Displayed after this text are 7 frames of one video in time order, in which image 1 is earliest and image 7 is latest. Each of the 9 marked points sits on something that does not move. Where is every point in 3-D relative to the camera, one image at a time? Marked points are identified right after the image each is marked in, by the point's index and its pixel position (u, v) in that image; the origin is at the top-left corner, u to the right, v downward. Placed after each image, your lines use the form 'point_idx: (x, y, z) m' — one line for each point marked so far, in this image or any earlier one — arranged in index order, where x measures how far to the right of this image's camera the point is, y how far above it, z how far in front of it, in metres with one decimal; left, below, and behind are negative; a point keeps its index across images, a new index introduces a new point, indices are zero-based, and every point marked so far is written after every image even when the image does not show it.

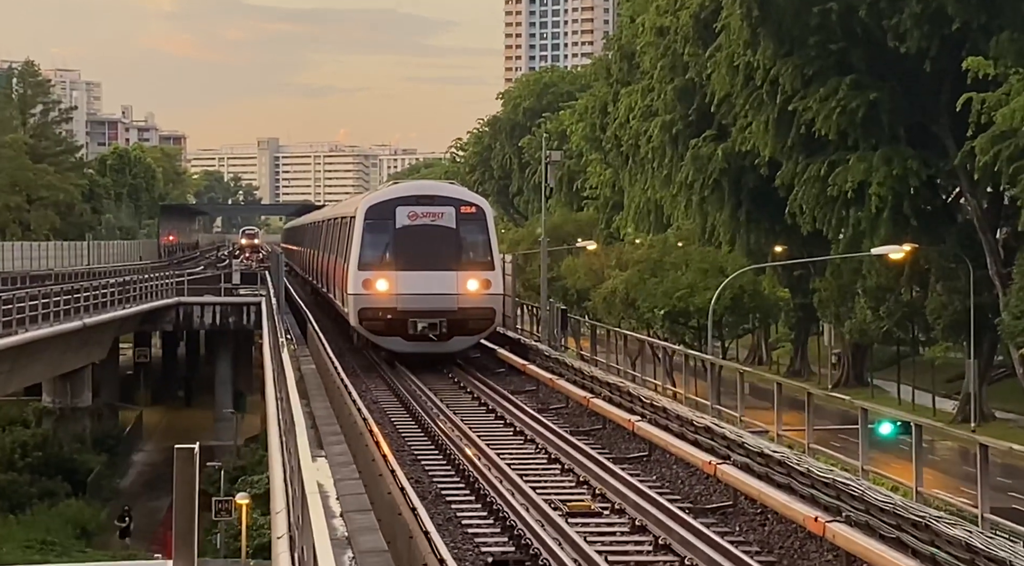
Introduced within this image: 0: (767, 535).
0: (+3.1, -3.0, +17.6) m
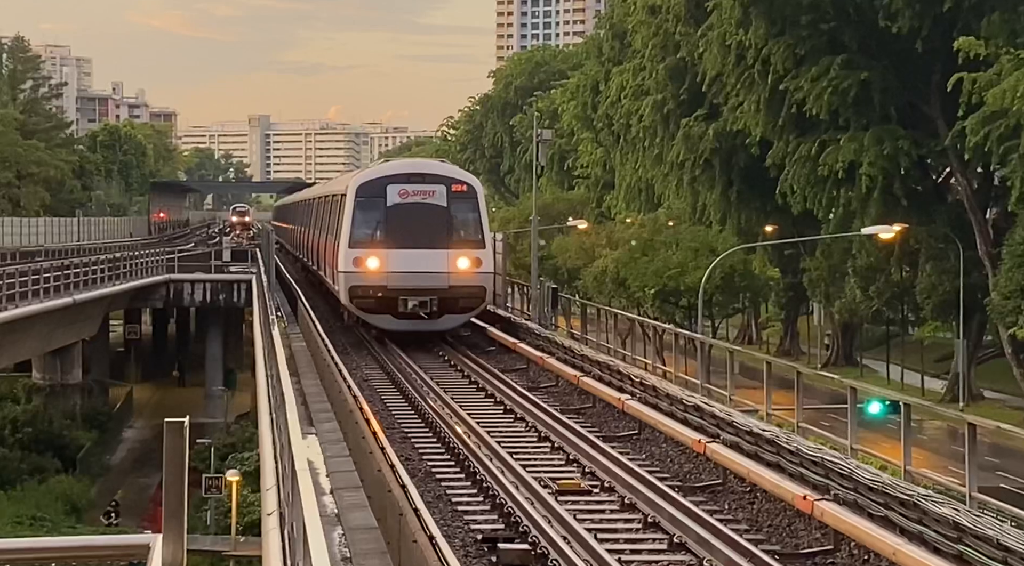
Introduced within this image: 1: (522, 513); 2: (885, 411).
0: (+2.9, -2.7, +17.7) m
1: (+0.1, -2.7, +17.4) m
2: (+4.3, -1.4, +16.8) m
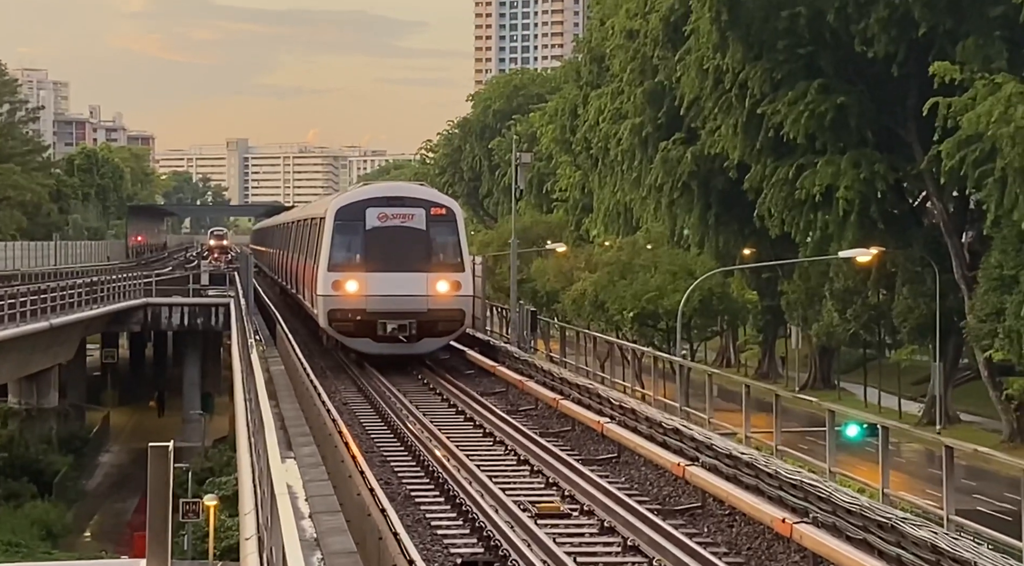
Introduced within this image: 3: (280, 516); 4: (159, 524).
0: (+2.7, -3.1, +17.7) m
1: (-0.1, -3.0, +17.4) m
2: (+4.1, -1.8, +16.9) m
3: (-1.6, -1.7, +10.1) m
4: (-2.3, -1.7, +9.8) m
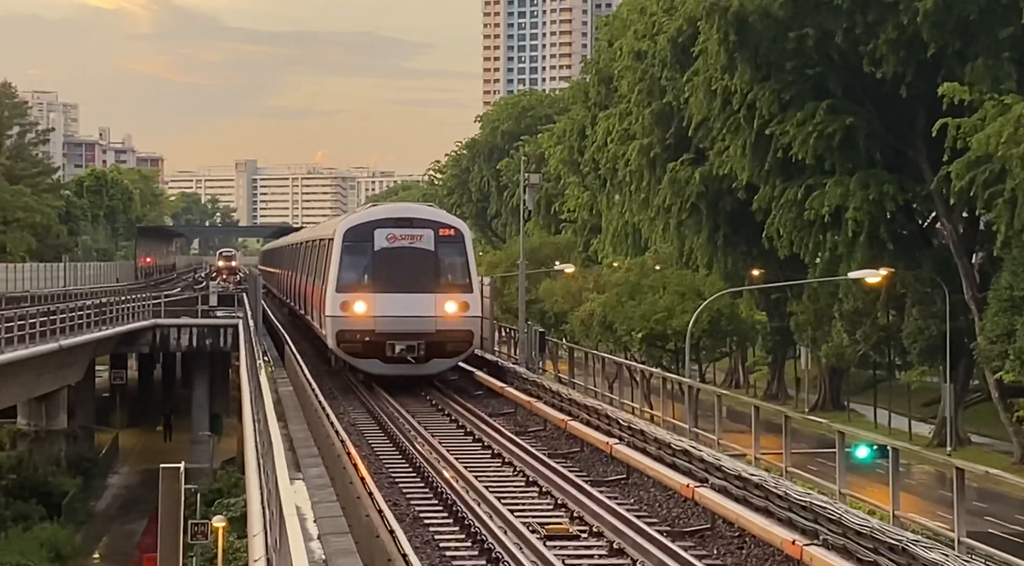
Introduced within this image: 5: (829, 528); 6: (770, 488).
0: (+2.8, -3.4, +17.7) m
1: (0.0, -3.3, +17.3) m
2: (+4.2, -2.0, +16.8) m
3: (-1.5, -1.9, +10.1) m
4: (-2.3, -1.9, +9.7) m
5: (+3.6, -2.8, +16.4) m
6: (+3.2, -2.6, +18.3) m
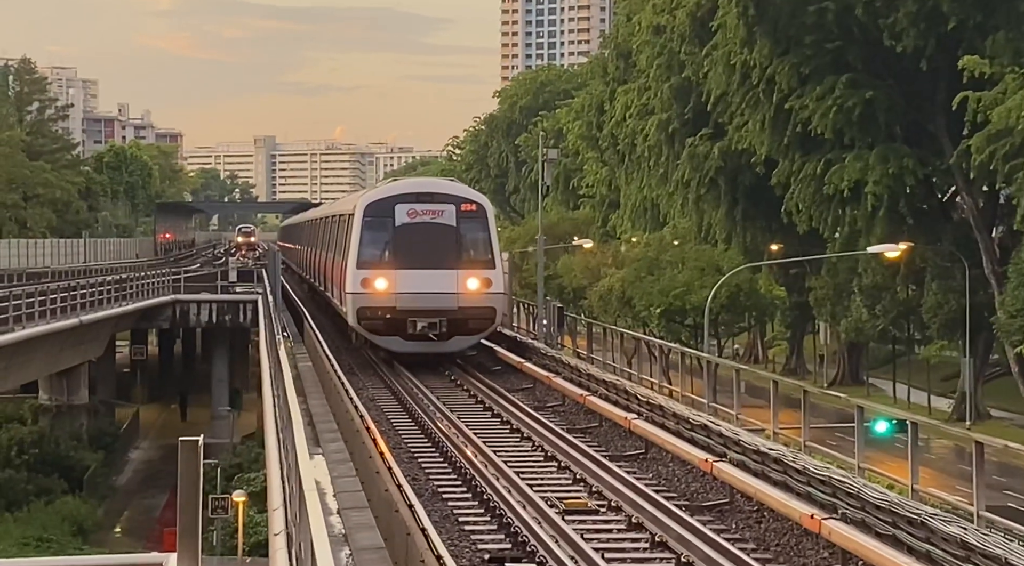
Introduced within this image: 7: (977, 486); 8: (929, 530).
0: (+3.1, -3.0, +17.7) m
1: (+0.2, -3.0, +17.4) m
2: (+4.4, -1.7, +16.8) m
3: (-1.4, -1.6, +10.1) m
4: (-2.1, -1.6, +9.8) m
5: (+3.8, -2.5, +16.4) m
6: (+3.5, -2.3, +18.3) m
7: (+4.8, -2.1, +14.9) m
8: (+4.2, -2.5, +14.6) m
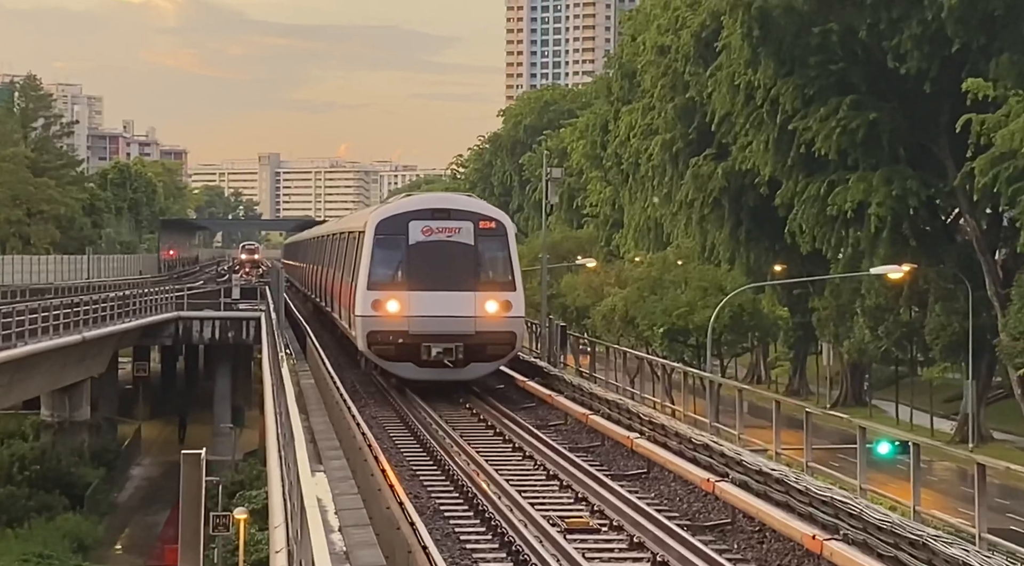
0: (+3.1, -3.3, +17.7) m
1: (+0.3, -3.3, +17.3) m
2: (+4.5, -2.0, +16.8) m
3: (-1.3, -1.8, +10.1) m
4: (-2.1, -1.8, +9.8) m
5: (+3.9, -2.8, +16.4) m
6: (+3.5, -2.6, +18.3) m
7: (+4.9, -2.3, +14.9) m
8: (+4.3, -2.8, +14.6) m
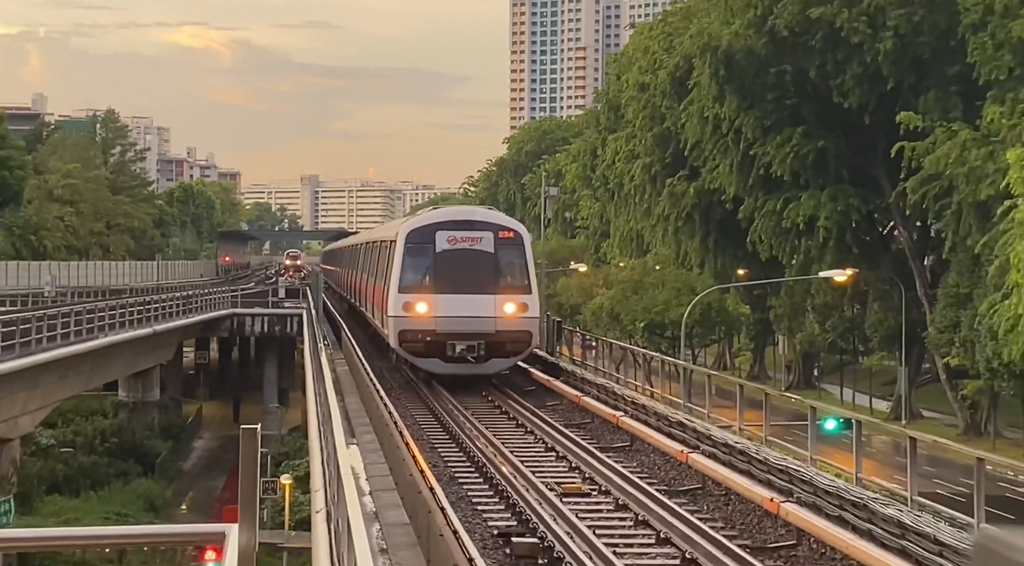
0: (+3.0, -3.4, +23.6) m
1: (+0.2, -3.3, +23.3) m
2: (+4.4, -2.1, +22.7) m
3: (-1.5, -1.9, +16.1) m
4: (-2.3, -1.9, +15.8) m
5: (+3.7, -2.8, +22.3) m
6: (+3.4, -2.6, +24.2) m
7: (+4.7, -2.4, +20.8) m
8: (+4.1, -2.8, +20.5) m
